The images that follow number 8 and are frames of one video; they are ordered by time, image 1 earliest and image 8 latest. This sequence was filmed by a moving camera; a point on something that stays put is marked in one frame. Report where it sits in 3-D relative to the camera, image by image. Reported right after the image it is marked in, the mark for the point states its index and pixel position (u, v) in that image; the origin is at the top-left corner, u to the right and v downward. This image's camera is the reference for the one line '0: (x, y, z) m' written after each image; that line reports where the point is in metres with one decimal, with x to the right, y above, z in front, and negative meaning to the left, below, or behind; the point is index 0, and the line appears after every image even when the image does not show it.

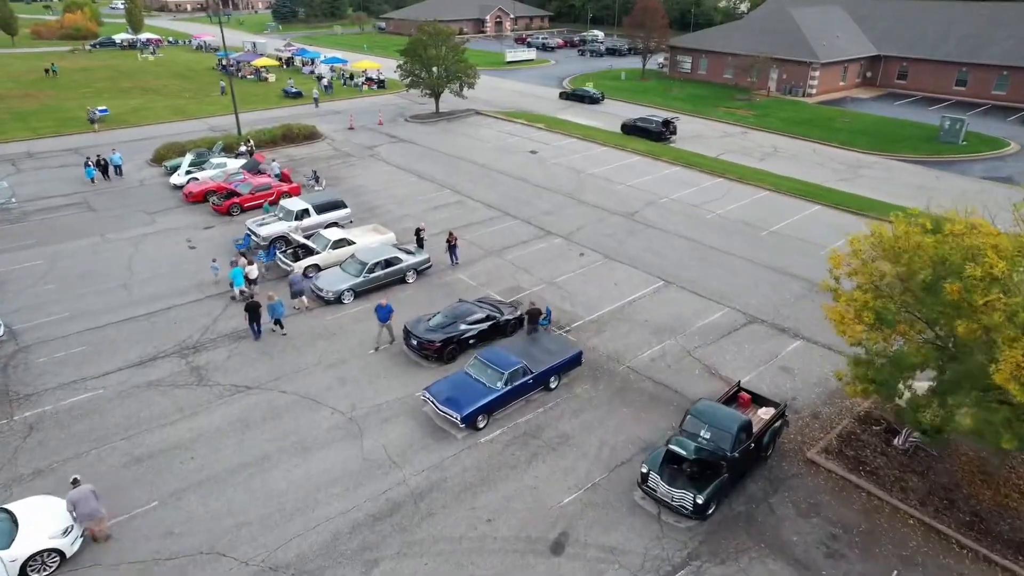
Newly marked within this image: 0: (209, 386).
0: (-7.7, -2.4, +16.2) m
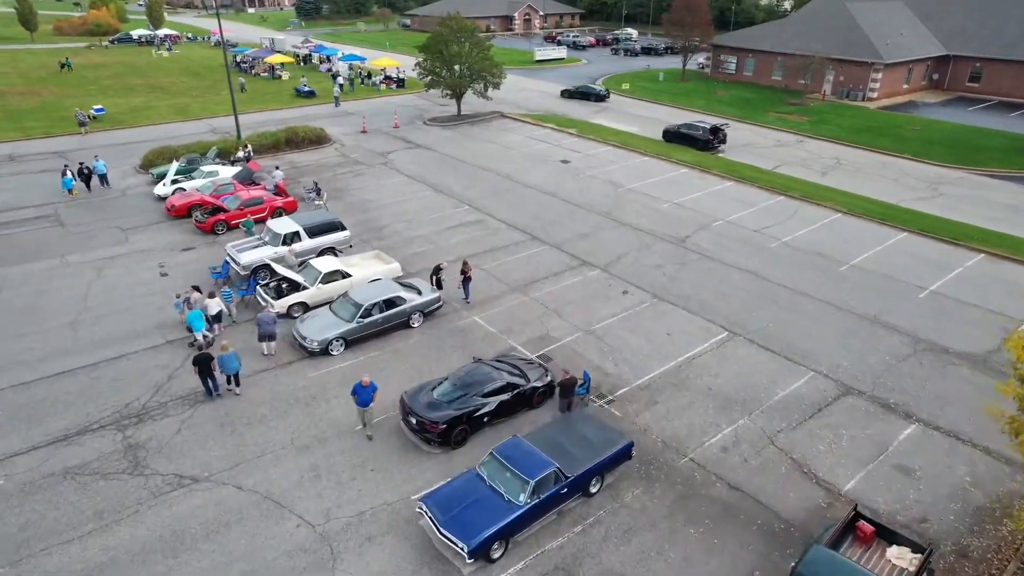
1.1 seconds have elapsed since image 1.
0: (-7.2, -3.6, +12.4) m
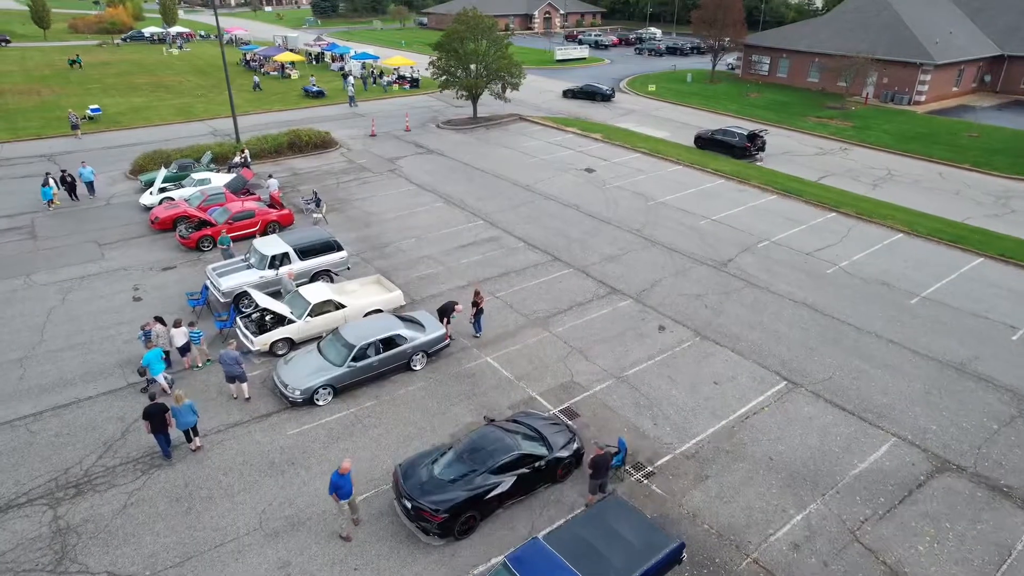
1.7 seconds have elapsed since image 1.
0: (-6.9, -4.4, +10.0) m
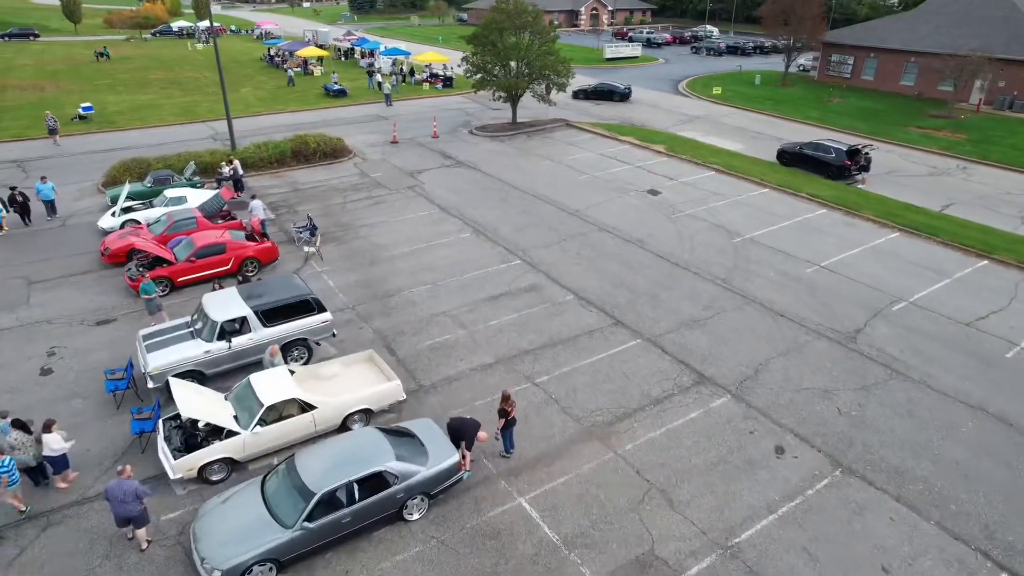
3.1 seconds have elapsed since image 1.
0: (-6.5, -5.9, +4.9) m
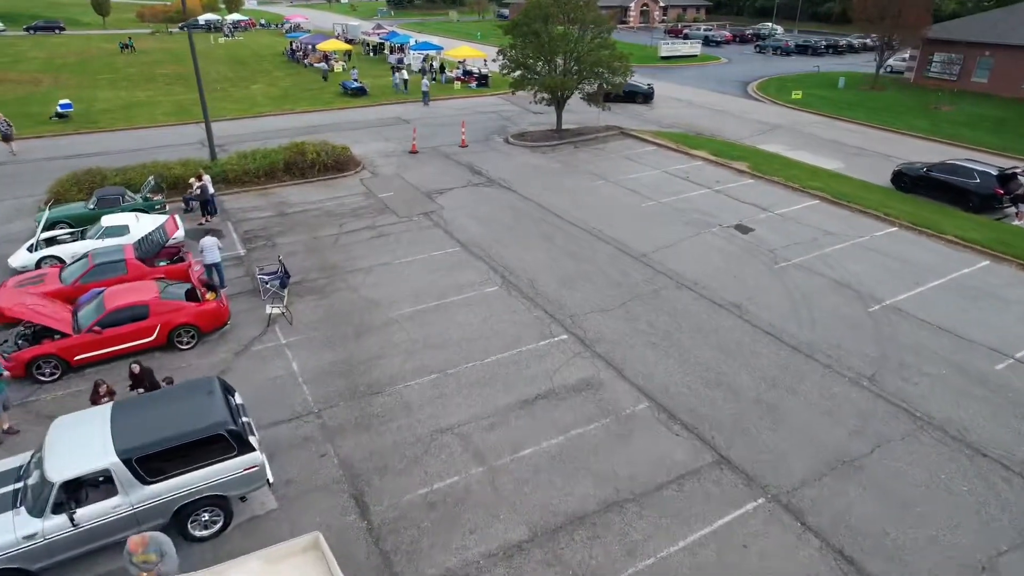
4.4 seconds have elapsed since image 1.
0: (-6.5, -7.5, -0.2) m
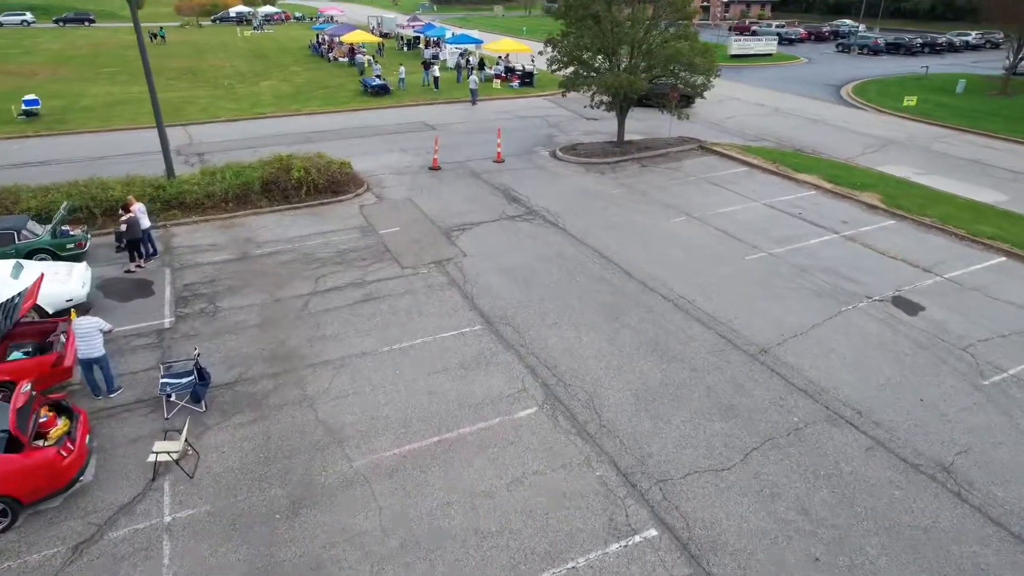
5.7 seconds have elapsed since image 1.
0: (-7.0, -9.0, -5.4) m
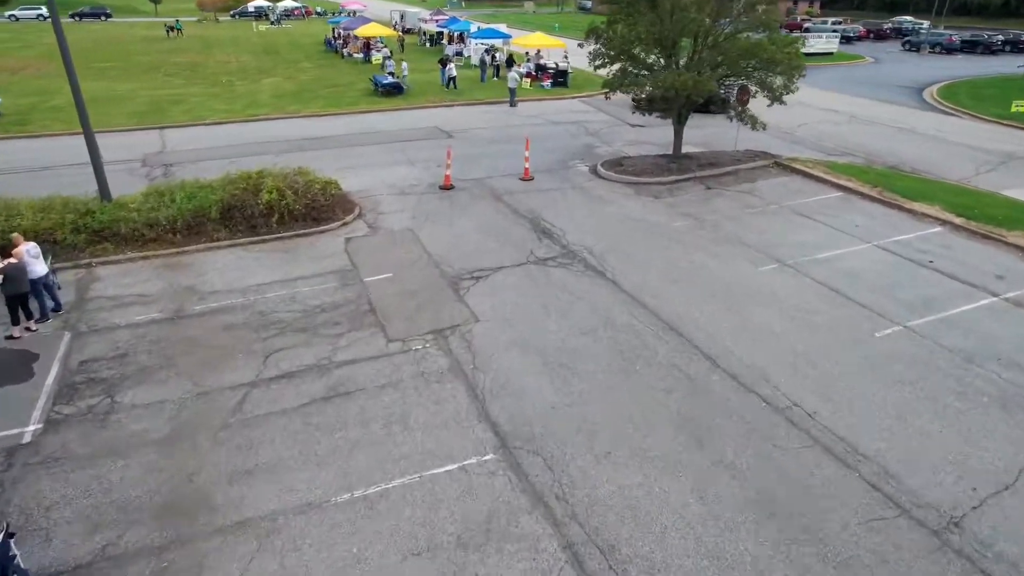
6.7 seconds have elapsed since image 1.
0: (-7.4, -10.1, -9.0) m
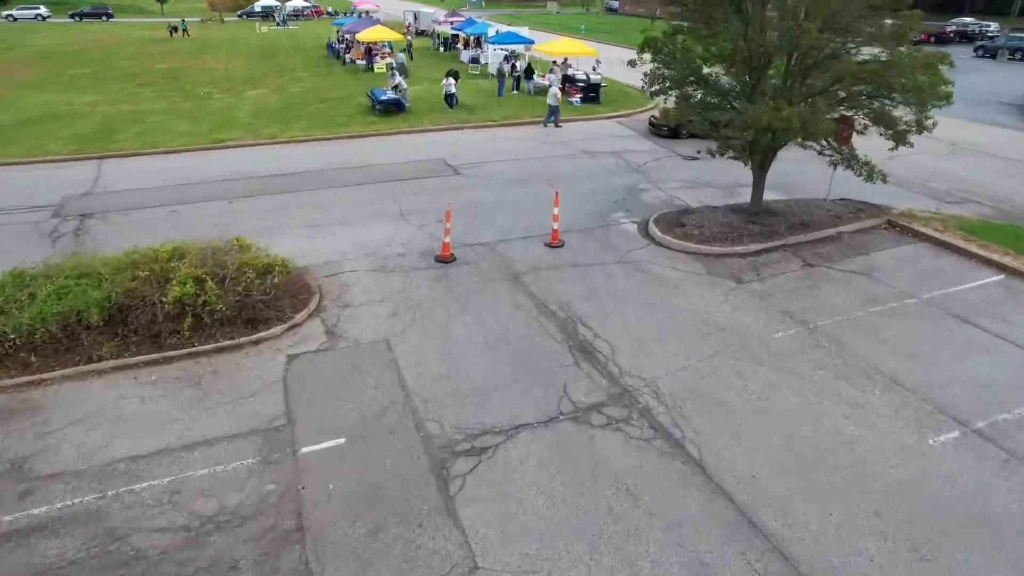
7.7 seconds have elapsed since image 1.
0: (-7.9, -12.1, -13.2) m
